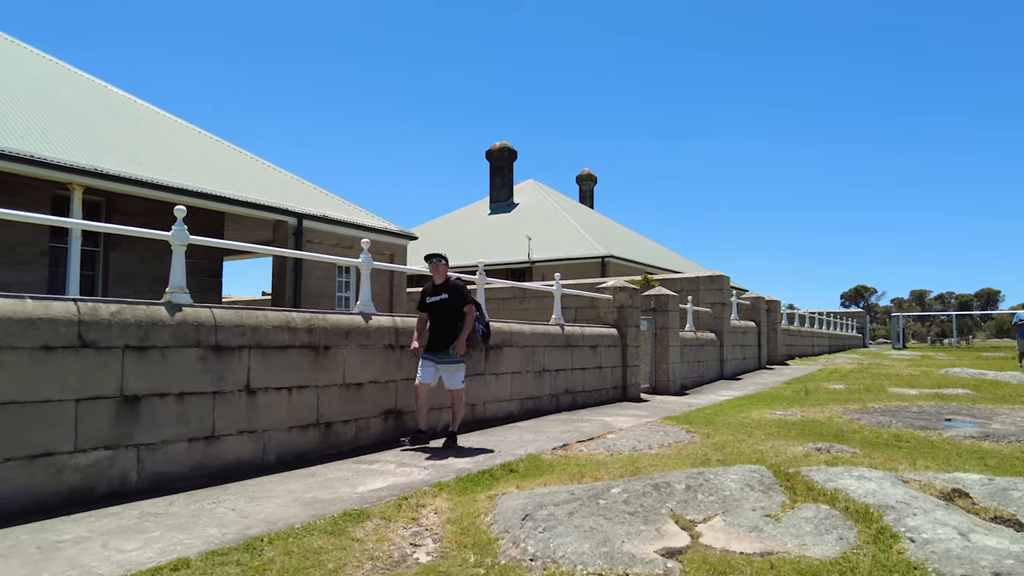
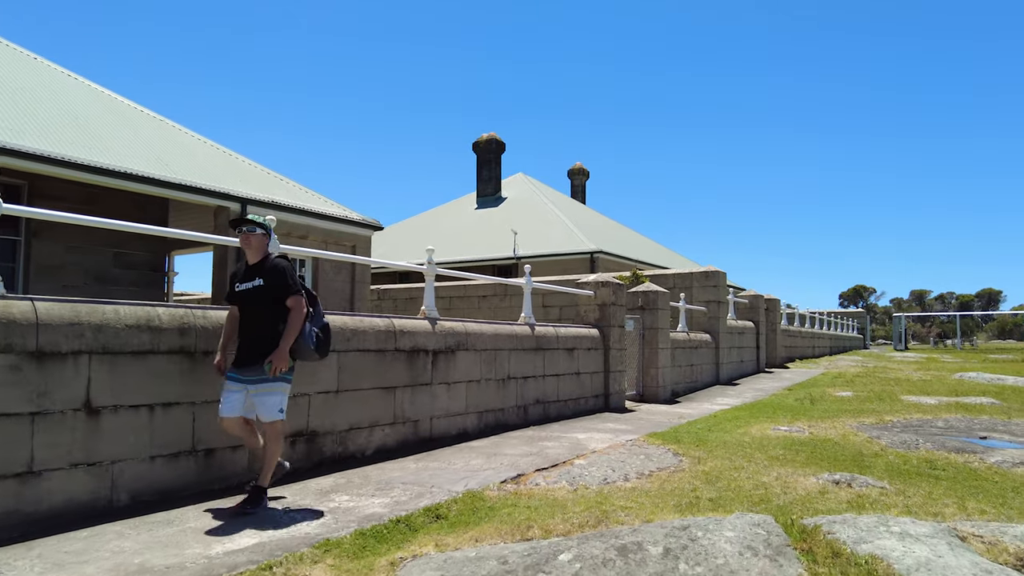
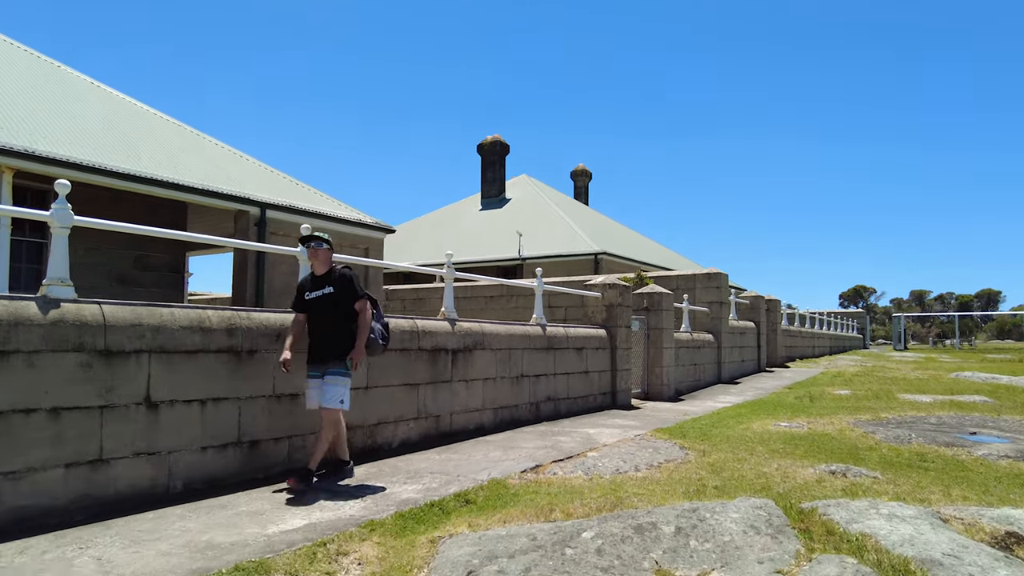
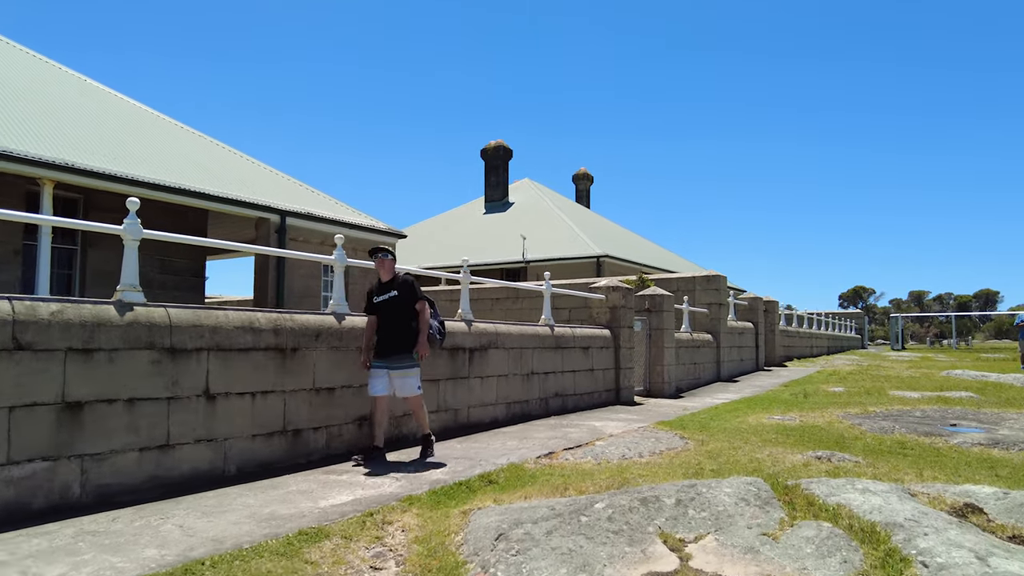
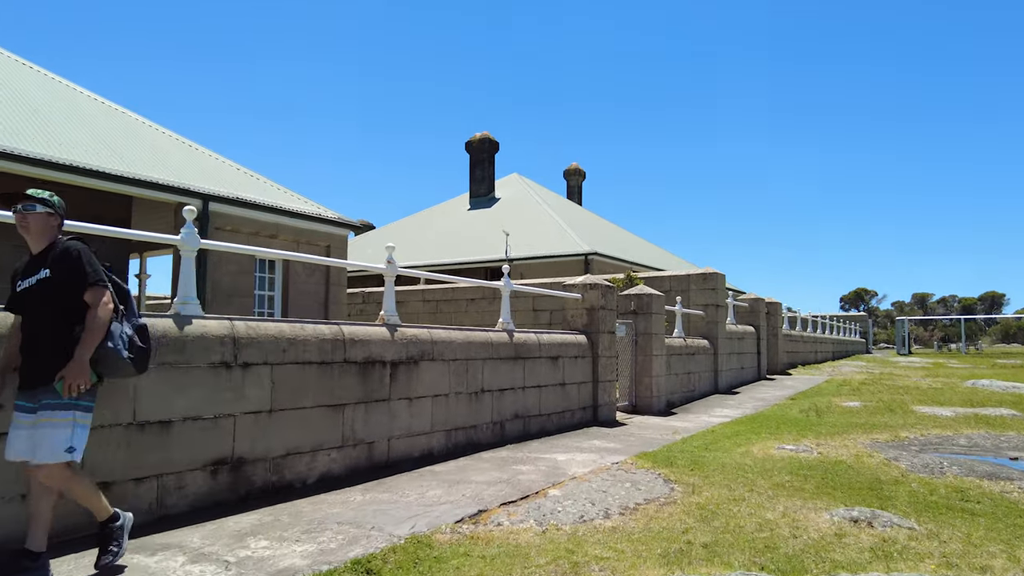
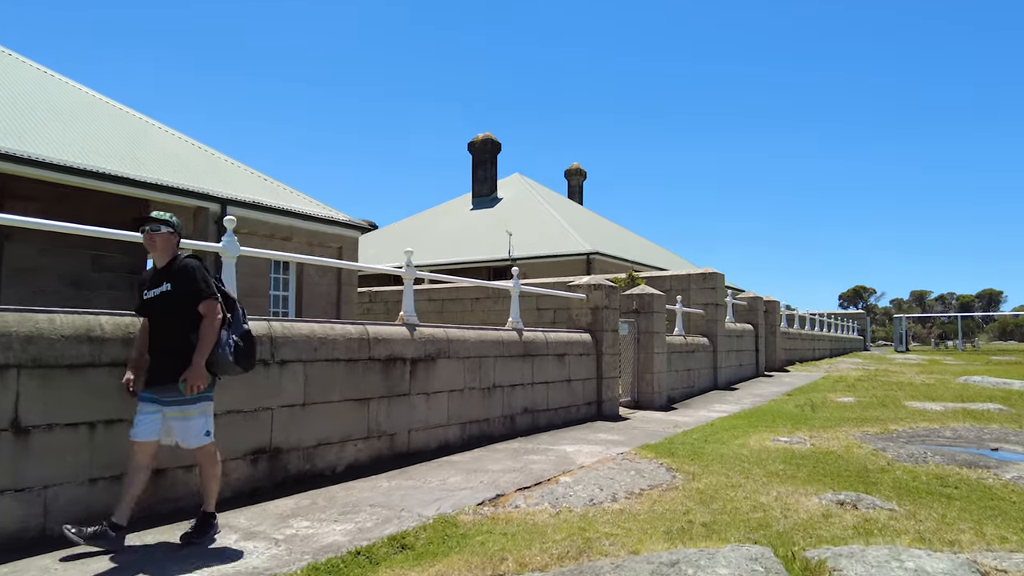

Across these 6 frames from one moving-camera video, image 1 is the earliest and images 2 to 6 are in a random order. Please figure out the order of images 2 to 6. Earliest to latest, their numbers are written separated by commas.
4, 3, 2, 6, 5
